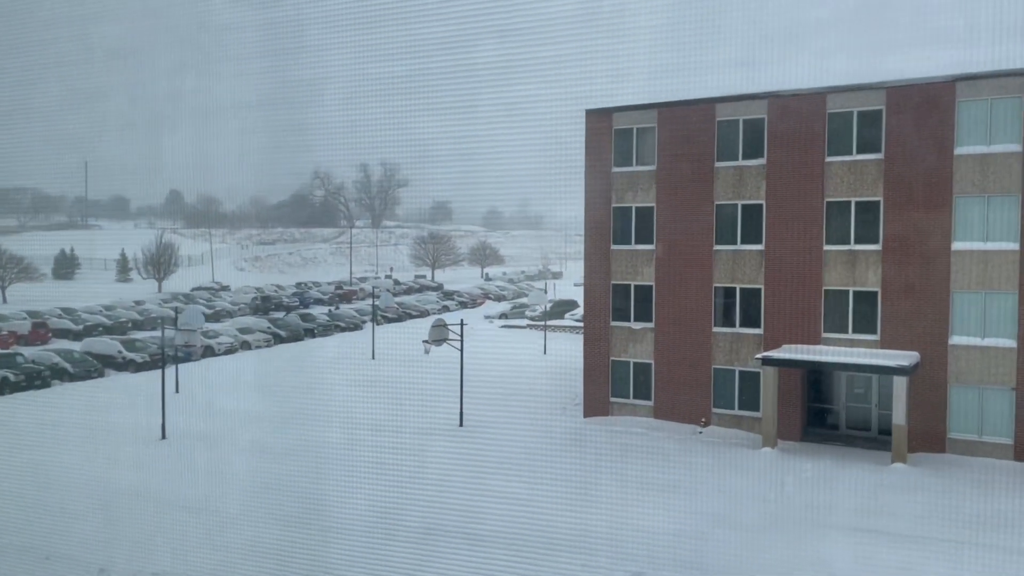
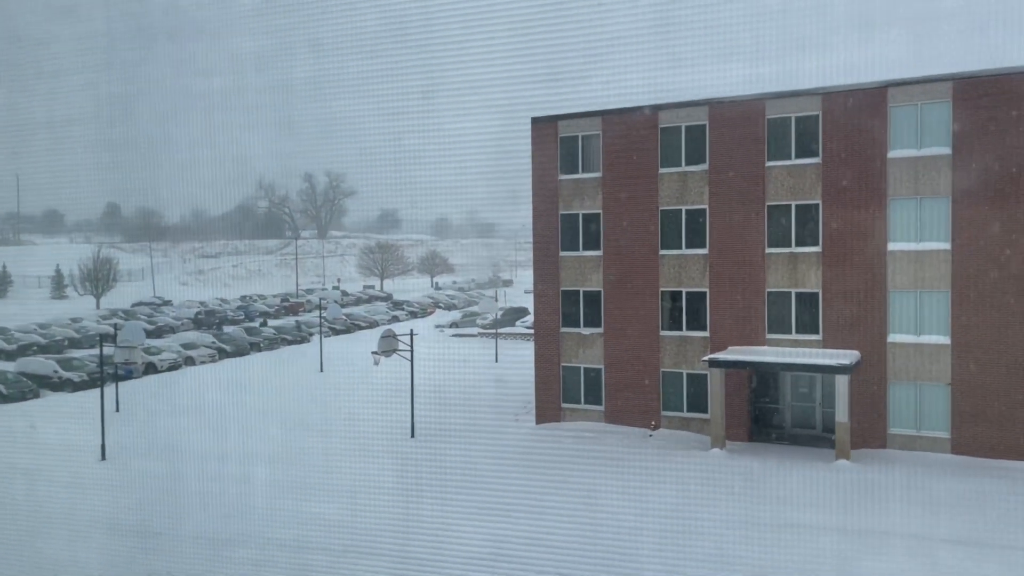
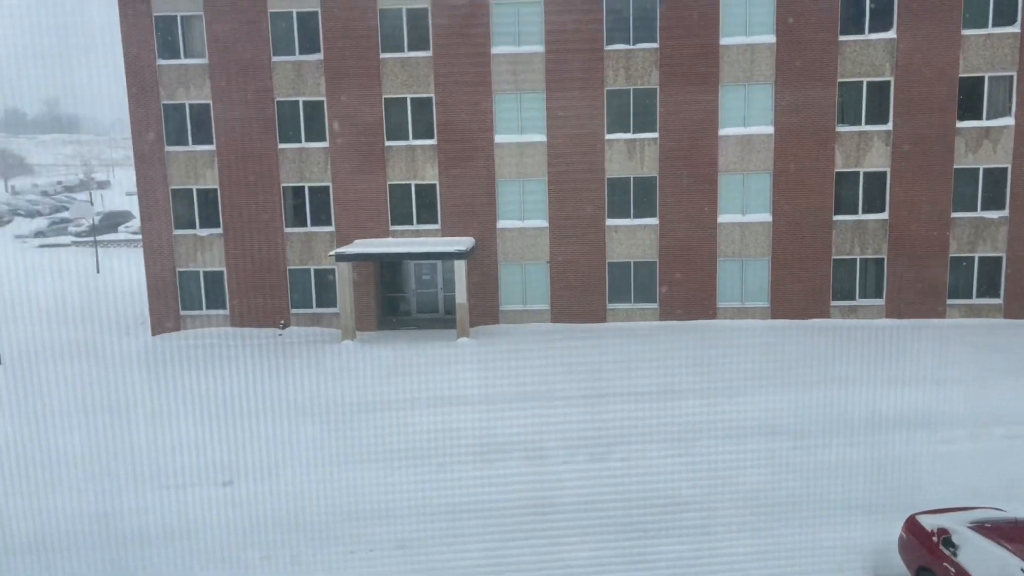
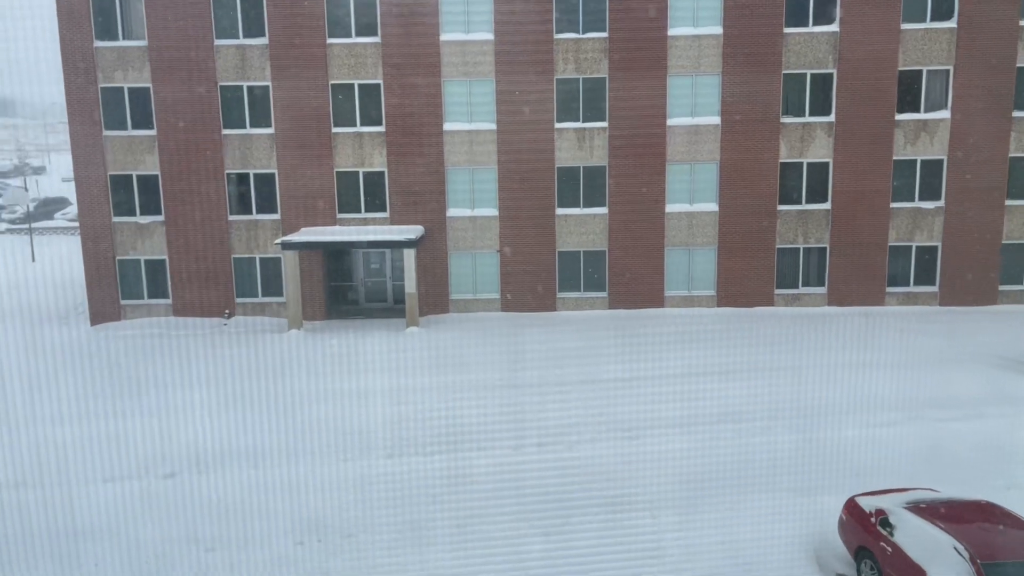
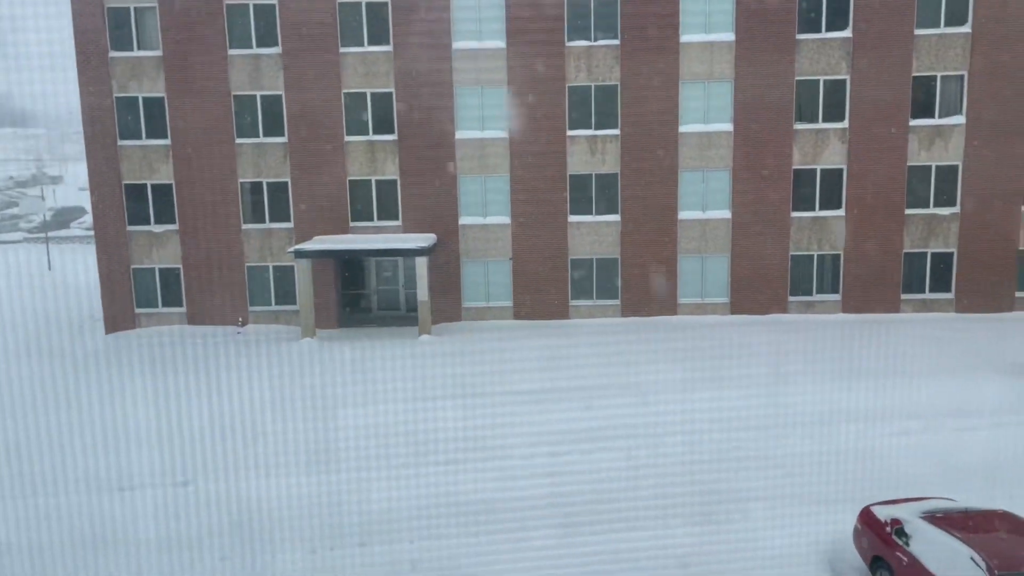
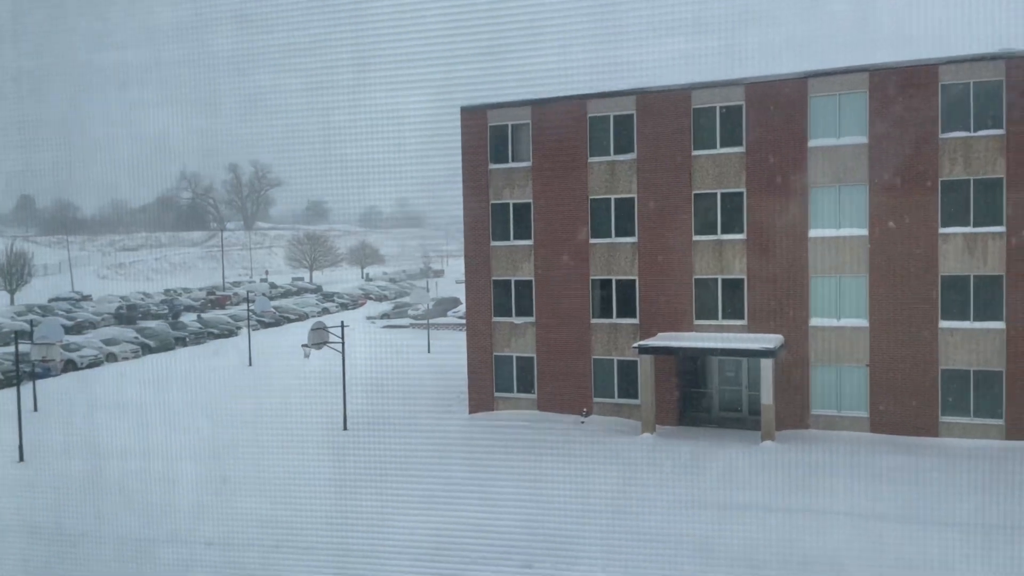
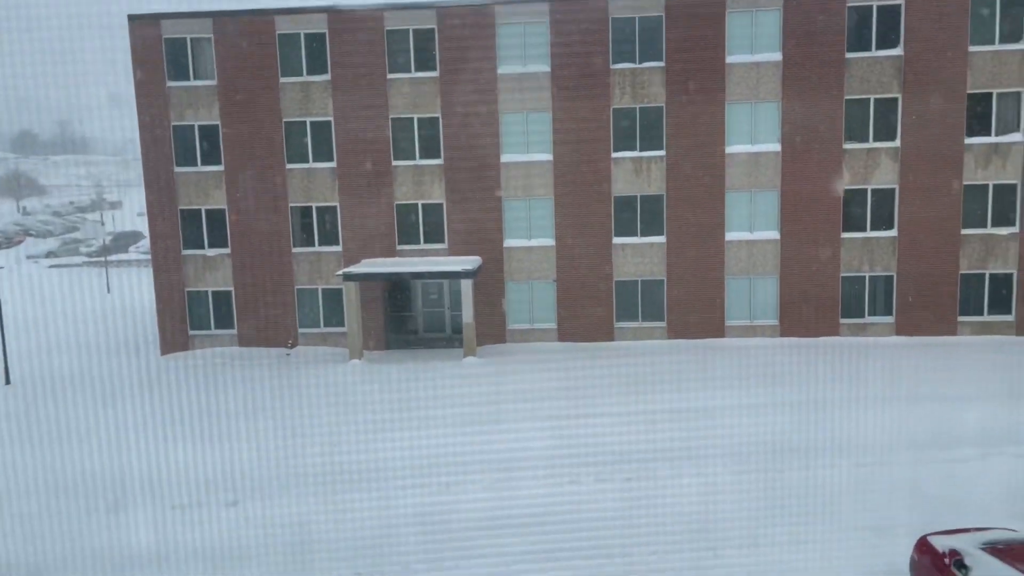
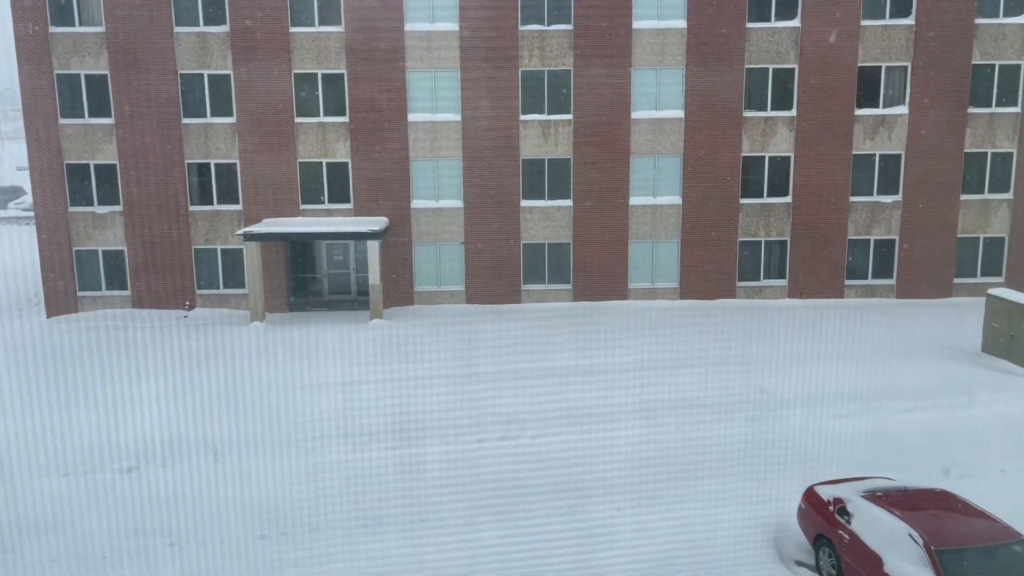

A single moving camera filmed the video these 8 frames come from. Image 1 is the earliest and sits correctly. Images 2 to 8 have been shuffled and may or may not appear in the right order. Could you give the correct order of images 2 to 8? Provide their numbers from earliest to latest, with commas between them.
2, 6, 7, 5, 8, 4, 3
